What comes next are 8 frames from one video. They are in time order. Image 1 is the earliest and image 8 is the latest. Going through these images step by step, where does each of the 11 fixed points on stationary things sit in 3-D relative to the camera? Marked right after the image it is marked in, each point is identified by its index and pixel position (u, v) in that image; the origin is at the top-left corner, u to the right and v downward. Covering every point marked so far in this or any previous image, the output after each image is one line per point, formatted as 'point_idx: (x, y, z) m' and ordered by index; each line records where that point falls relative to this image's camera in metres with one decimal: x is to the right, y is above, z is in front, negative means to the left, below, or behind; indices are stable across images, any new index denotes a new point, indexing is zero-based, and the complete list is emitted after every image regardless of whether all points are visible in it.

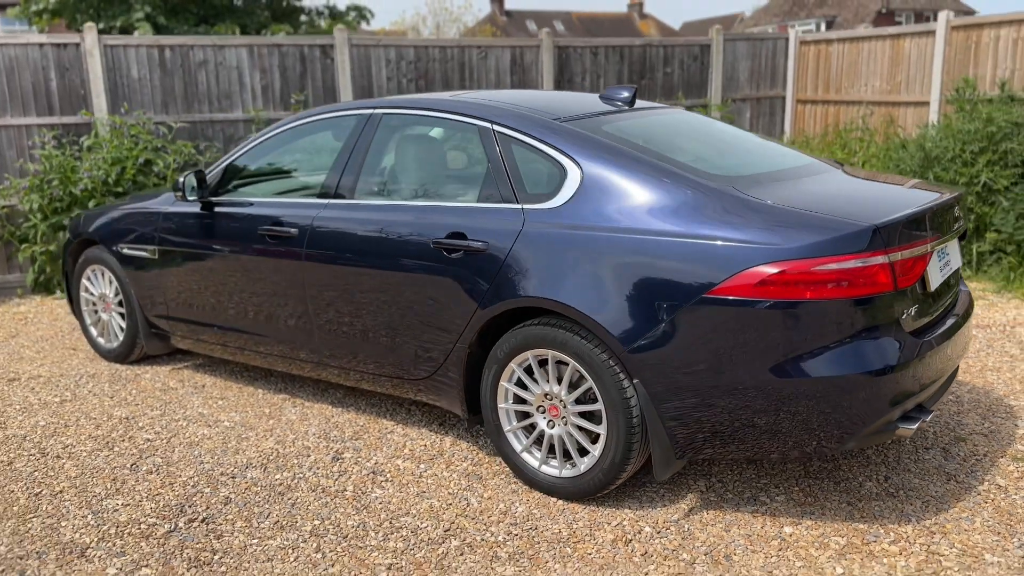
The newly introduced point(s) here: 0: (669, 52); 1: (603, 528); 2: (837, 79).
0: (+1.6, +2.4, +8.8) m
1: (+0.3, -0.8, +3.0) m
2: (+3.3, +2.1, +8.8) m
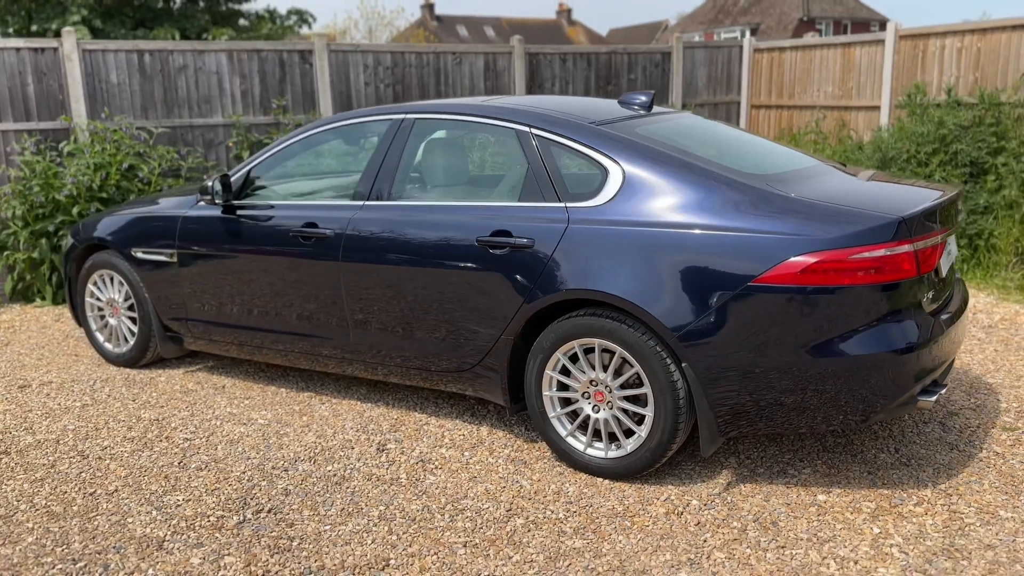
0: (+1.3, +2.4, +9.1) m
1: (+0.5, -0.8, +3.2) m
2: (+3.0, +2.2, +9.3) m
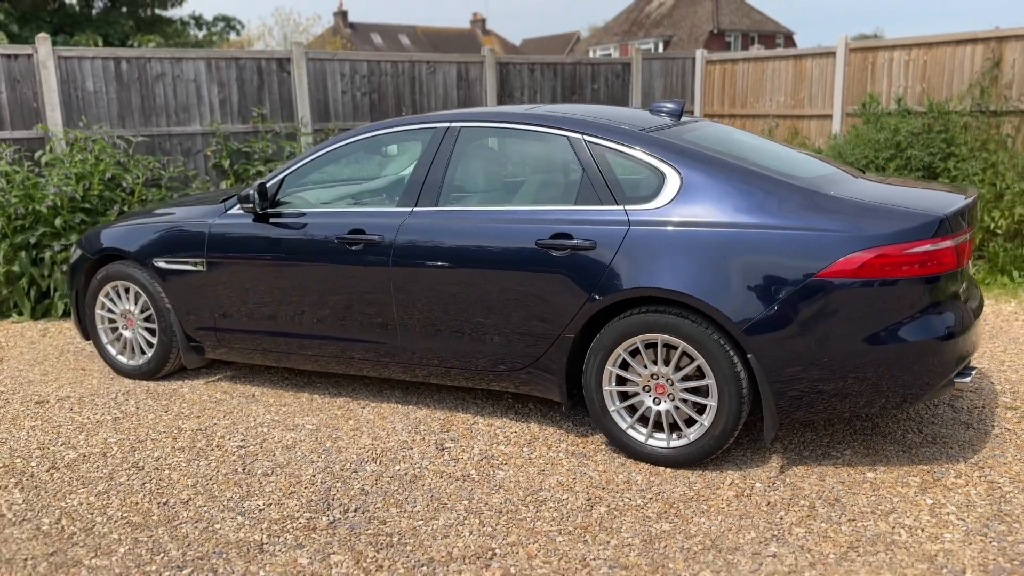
0: (+0.9, +2.4, +9.4) m
1: (+0.8, -0.8, +3.4) m
2: (+2.6, +2.2, +9.7) m
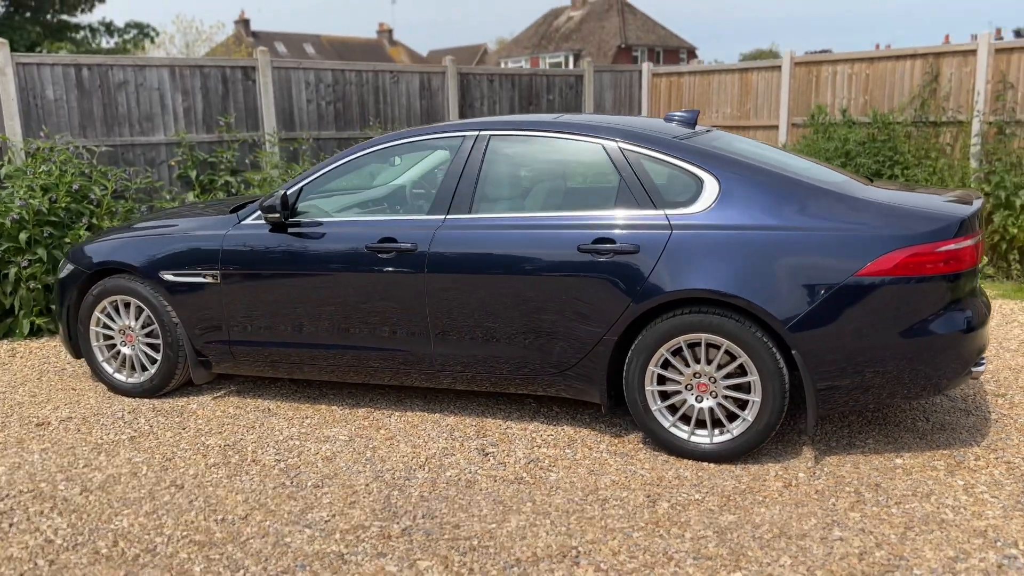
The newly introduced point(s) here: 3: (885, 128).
0: (+0.4, +2.3, +9.6) m
1: (+1.1, -0.8, +3.6) m
2: (+2.1, +2.1, +10.1) m
3: (+3.4, +1.5, +7.9) m
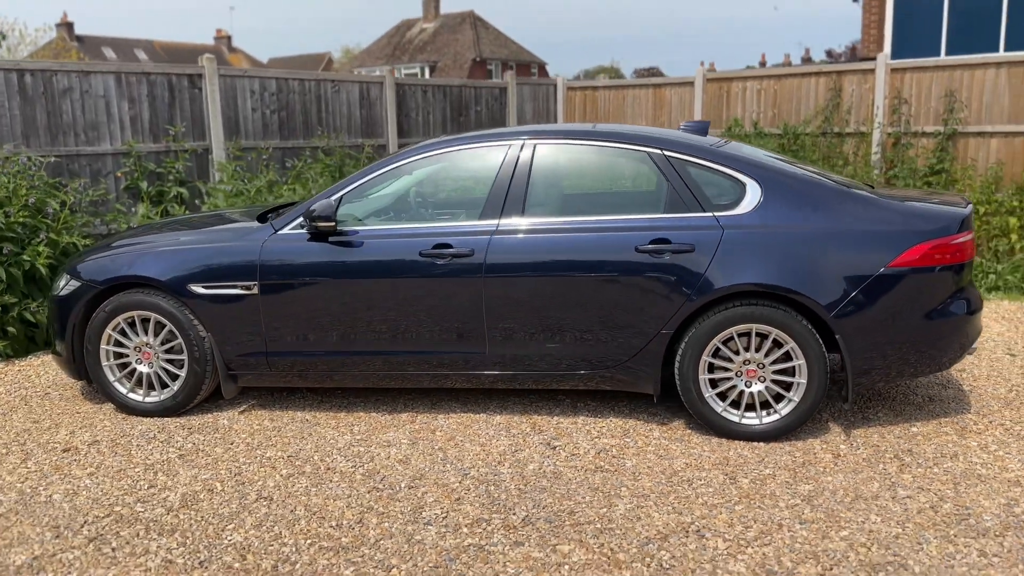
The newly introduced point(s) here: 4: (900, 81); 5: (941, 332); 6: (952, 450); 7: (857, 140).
0: (-0.4, +2.3, +9.8) m
1: (+1.4, -0.8, +4.0) m
2: (+1.1, +2.1, +10.6) m
3: (+2.9, +1.5, +8.7) m
4: (+3.8, +2.0, +8.3) m
5: (+2.0, -0.2, +4.1) m
6: (+2.0, -0.8, +4.0) m
7: (+3.5, +1.5, +8.6) m
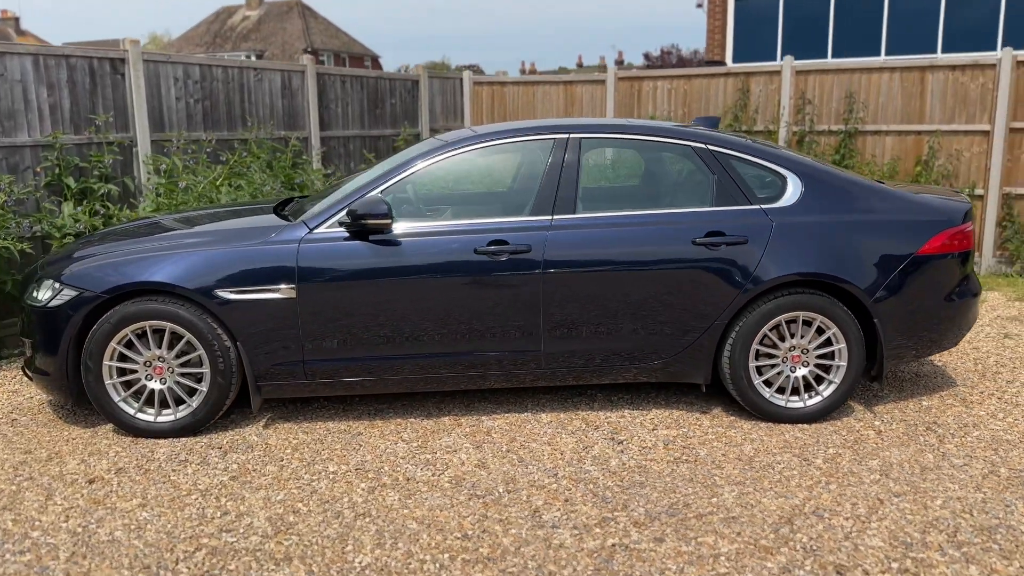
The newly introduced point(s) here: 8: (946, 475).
0: (-1.3, +2.3, +9.5) m
1: (+1.7, -0.7, +4.3) m
2: (0.0, +2.2, +10.6) m
3: (+2.1, +1.6, +9.1) m
4: (+3.1, +2.1, +9.0) m
5: (+2.3, -0.1, +4.4) m
6: (+2.3, -0.7, +4.4) m
7: (+2.7, +1.6, +9.1) m
8: (+1.9, -0.8, +3.7) m
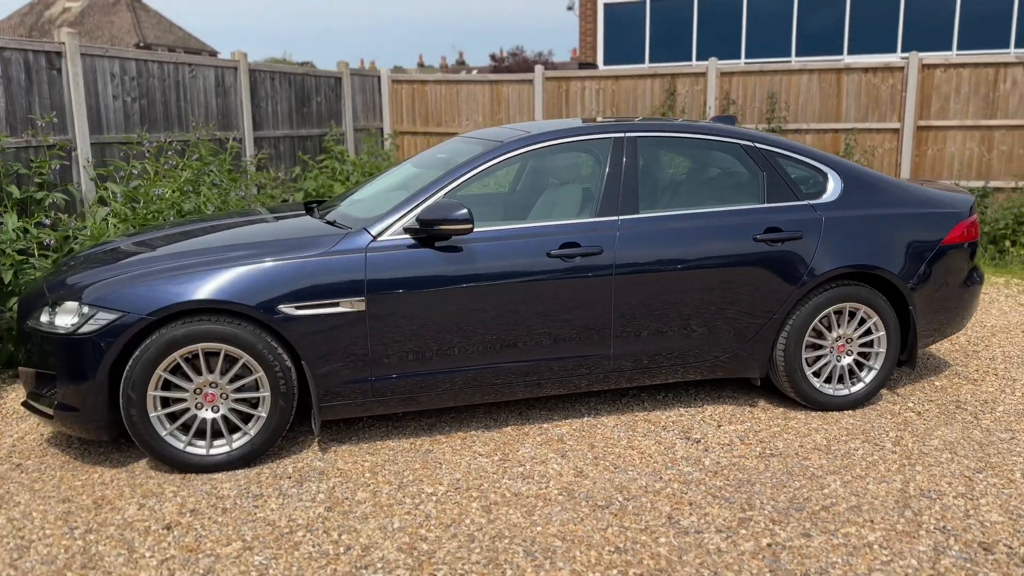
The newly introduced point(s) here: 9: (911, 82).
0: (-2.1, +2.2, +9.1) m
1: (+2.0, -0.7, +4.5) m
2: (-0.9, +2.1, +10.4) m
3: (+1.4, +1.7, +9.3) m
4: (+2.4, +2.2, +9.3) m
5: (+2.5, -0.1, +4.8) m
6: (+2.6, -0.6, +4.7) m
7: (+2.0, +1.7, +9.4) m
8: (+2.3, -0.8, +4.0) m
9: (+4.1, +2.1, +8.7) m
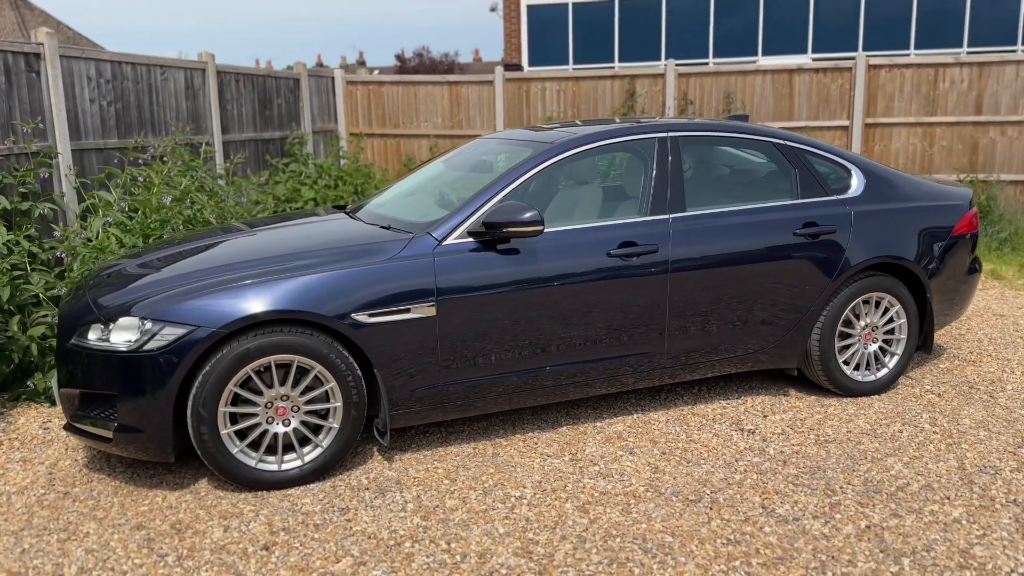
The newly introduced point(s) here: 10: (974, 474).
0: (-2.4, +2.1, +8.8) m
1: (+2.2, -0.6, +4.7) m
2: (-1.5, +2.1, +10.3) m
3: (+1.1, +1.7, +9.5) m
4: (+1.9, +2.3, +9.6) m
5: (+2.7, 0.0, +5.1) m
6: (+2.8, -0.5, +5.0) m
7: (+1.6, +1.7, +9.6) m
8: (+2.6, -0.7, +4.3) m
9: (+3.7, +2.2, +9.1) m
10: (+2.0, -0.8, +3.7) m
